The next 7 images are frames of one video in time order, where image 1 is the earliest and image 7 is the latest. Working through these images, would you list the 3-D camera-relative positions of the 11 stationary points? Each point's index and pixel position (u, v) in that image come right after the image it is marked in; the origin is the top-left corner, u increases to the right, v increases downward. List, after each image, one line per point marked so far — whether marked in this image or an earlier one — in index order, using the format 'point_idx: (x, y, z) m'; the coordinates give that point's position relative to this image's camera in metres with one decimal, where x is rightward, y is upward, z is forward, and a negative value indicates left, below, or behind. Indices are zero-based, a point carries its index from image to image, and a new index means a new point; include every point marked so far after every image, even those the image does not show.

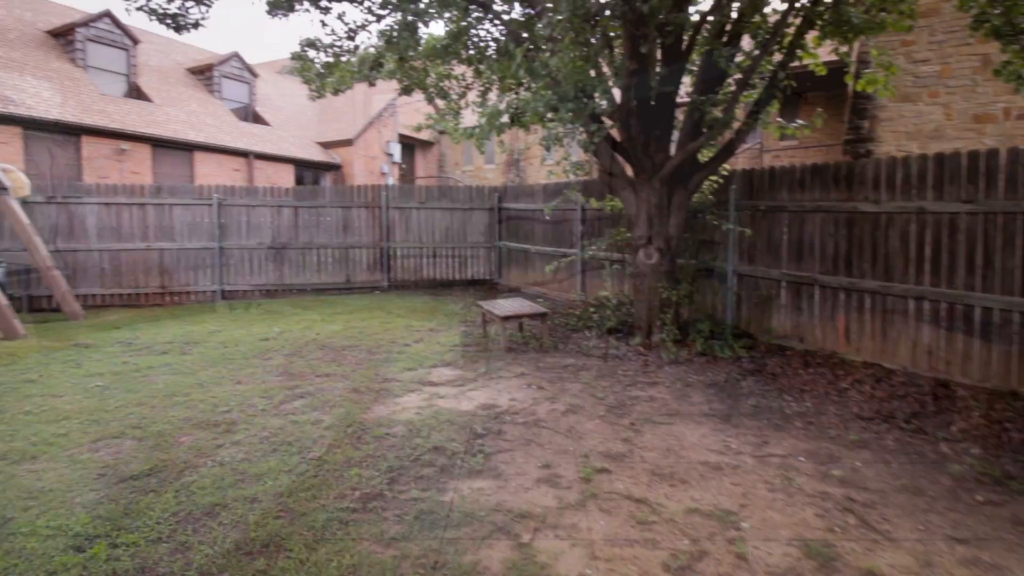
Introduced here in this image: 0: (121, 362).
0: (-3.6, -0.7, +5.4) m
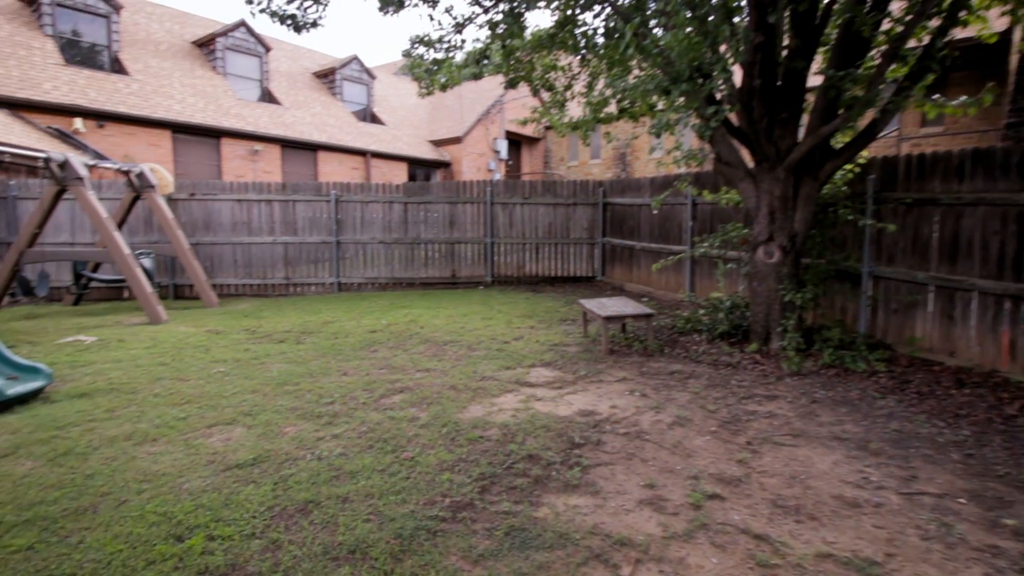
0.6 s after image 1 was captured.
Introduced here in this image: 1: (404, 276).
0: (-2.6, -0.6, +5.8) m
1: (-1.9, +0.2, +10.2) m
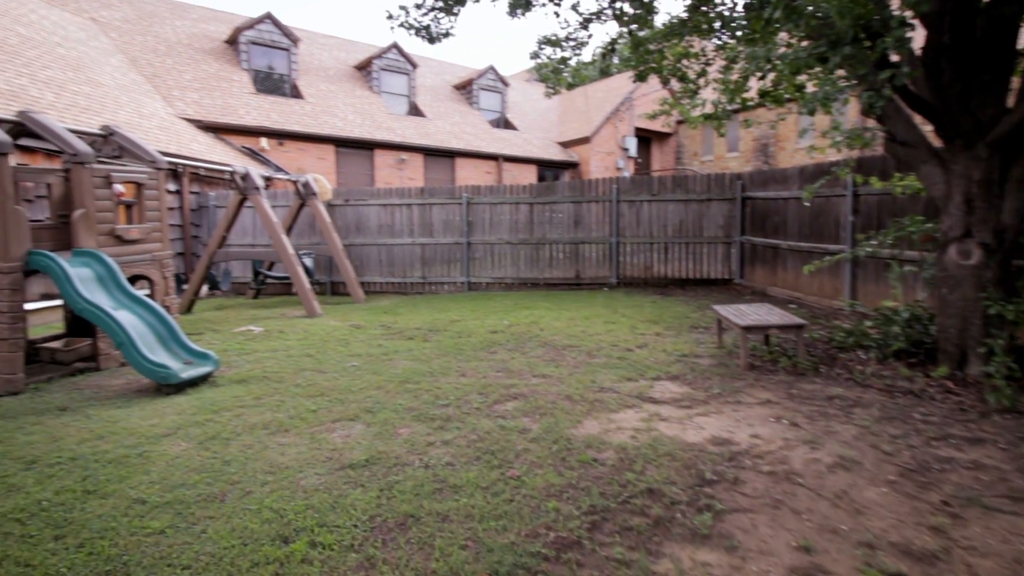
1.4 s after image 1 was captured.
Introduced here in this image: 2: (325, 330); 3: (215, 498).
0: (-1.4, -0.6, +5.9) m
1: (+0.2, +0.2, +10.0) m
2: (-2.2, -0.5, +6.7) m
3: (-1.5, -1.0, +2.9) m
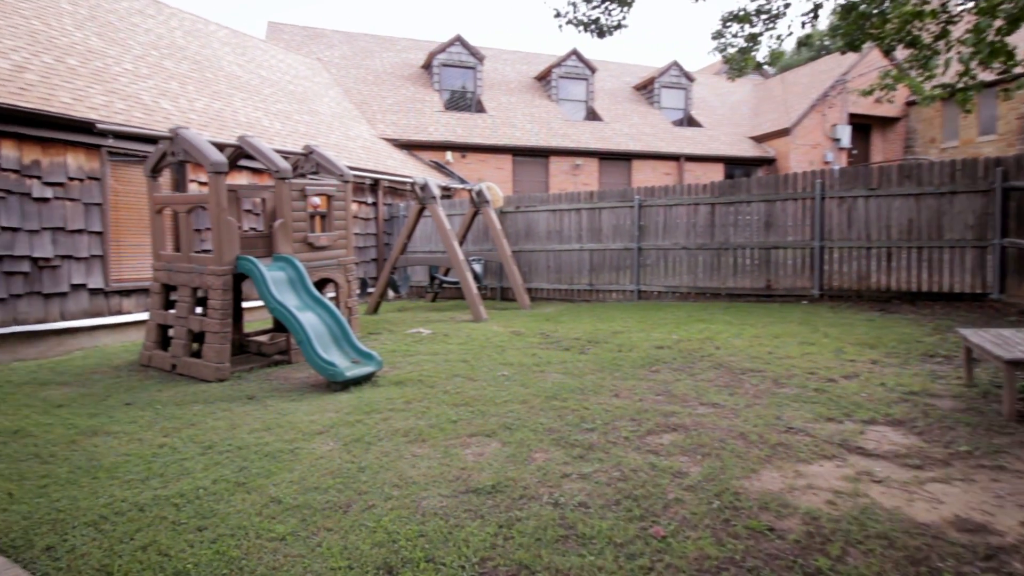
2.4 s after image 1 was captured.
0: (+0.2, -0.6, +5.6) m
1: (+3.1, 0.0, +9.0) m
2: (-0.3, -0.6, +6.6) m
3: (-0.8, -1.0, +2.8) m
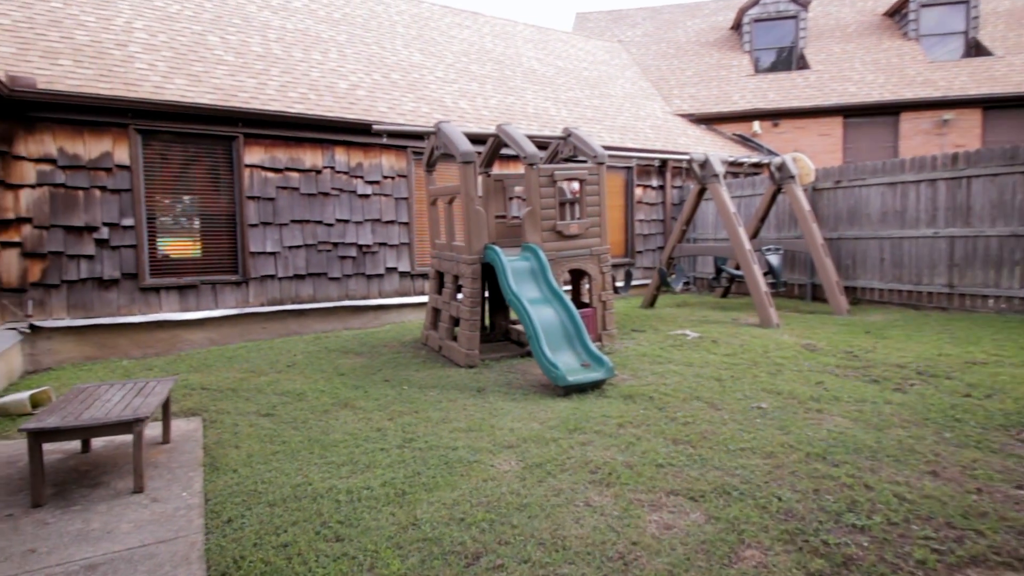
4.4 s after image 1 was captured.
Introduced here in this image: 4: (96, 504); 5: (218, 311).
0: (+2.2, -0.7, +4.1) m
1: (+6.4, -0.1, +5.5) m
2: (+2.2, -0.6, +5.2) m
3: (-0.2, -1.0, +2.3) m
4: (-2.1, -1.1, +2.9) m
5: (-3.4, -0.3, +6.7) m
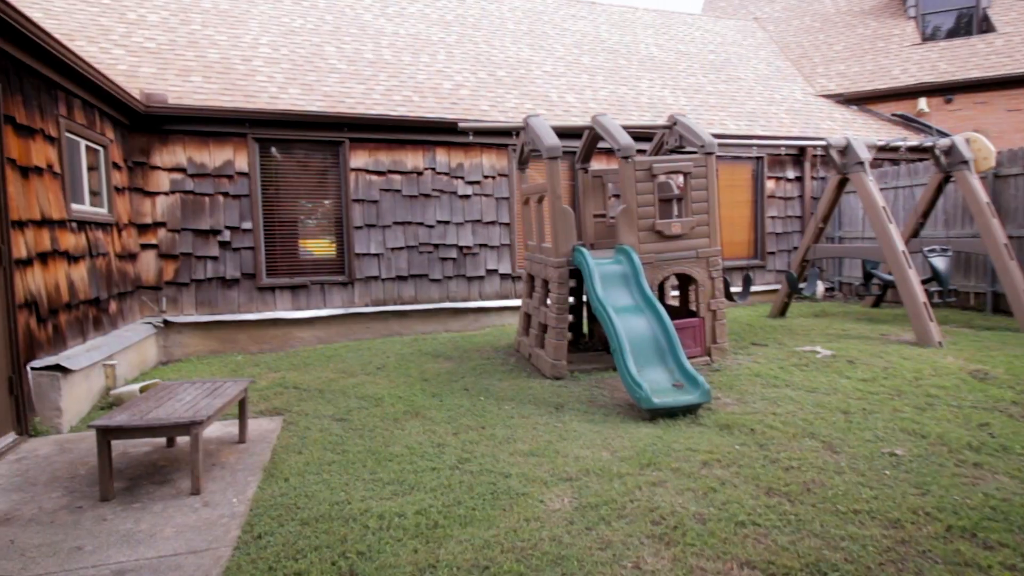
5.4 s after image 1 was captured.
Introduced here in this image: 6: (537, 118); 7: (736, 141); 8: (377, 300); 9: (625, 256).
0: (+2.6, -0.7, +3.2) m
1: (+7.1, -0.2, +3.6) m
2: (+2.9, -0.6, +4.3) m
3: (-0.1, -1.1, +1.9) m
4: (-1.8, -1.1, +3.0) m
5: (-2.2, -0.3, +7.0) m
6: (+0.2, +1.5, +5.2) m
7: (+2.8, +1.8, +7.2) m
8: (-1.7, -0.1, +7.2) m
9: (+0.9, +0.3, +4.9) m
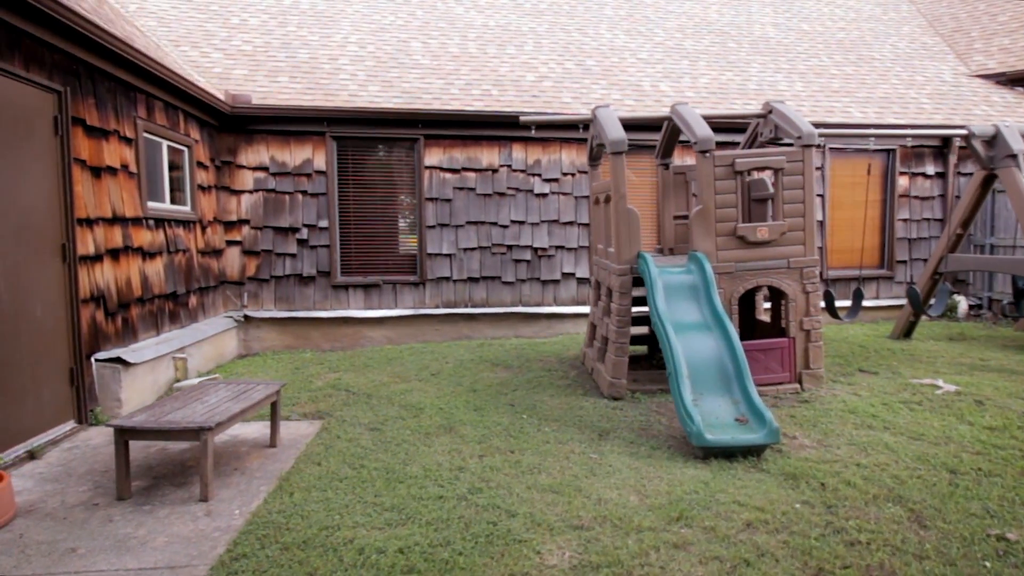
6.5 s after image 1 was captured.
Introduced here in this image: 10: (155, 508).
0: (+2.6, -0.9, +2.3) m
1: (+7.1, -0.5, +1.9) m
2: (+3.1, -0.8, +3.3) m
3: (-0.3, -1.1, +1.6) m
4: (-1.8, -1.1, +3.0) m
5: (-1.4, -0.3, +7.0) m
6: (+0.7, +1.4, +4.7) m
7: (+3.6, +1.7, +6.2) m
8: (-0.8, -0.2, +7.1) m
9: (+1.4, +0.2, +4.3) m
10: (-1.8, -1.1, +3.0) m
